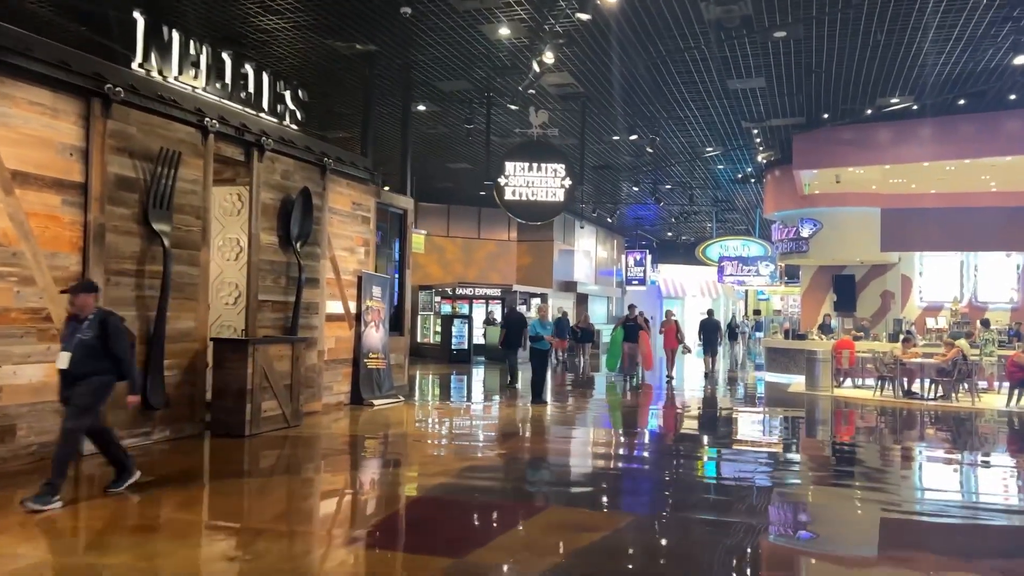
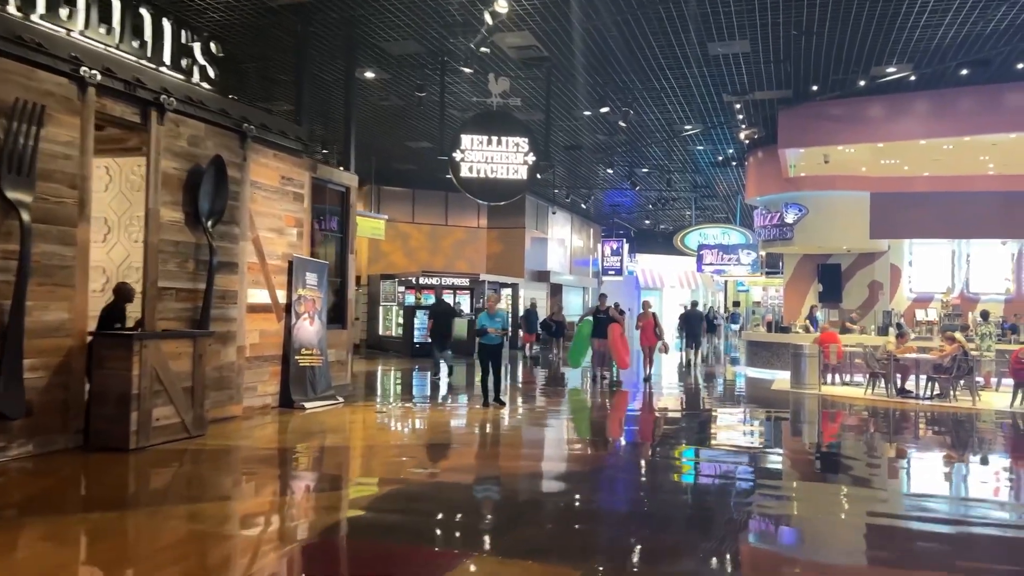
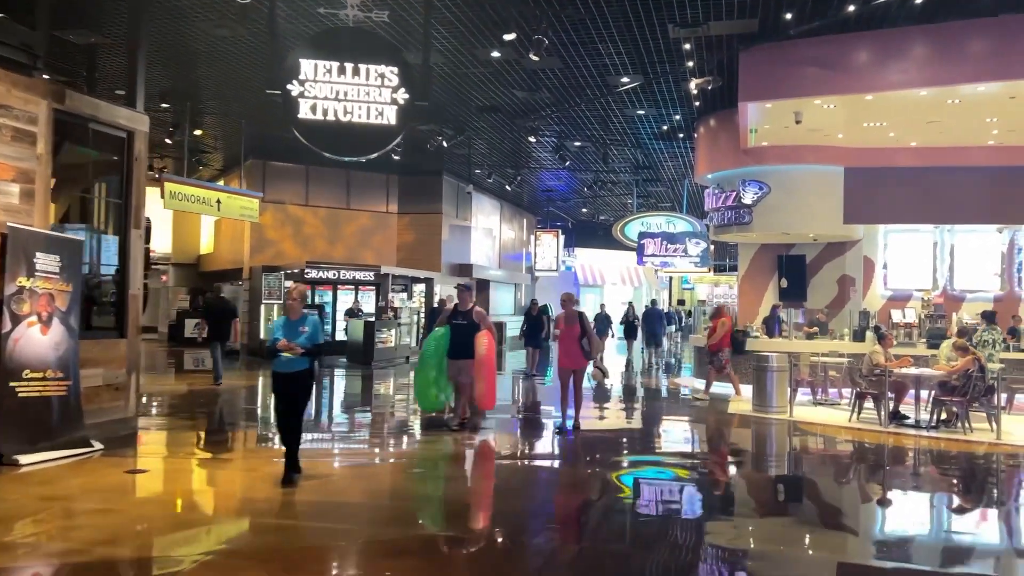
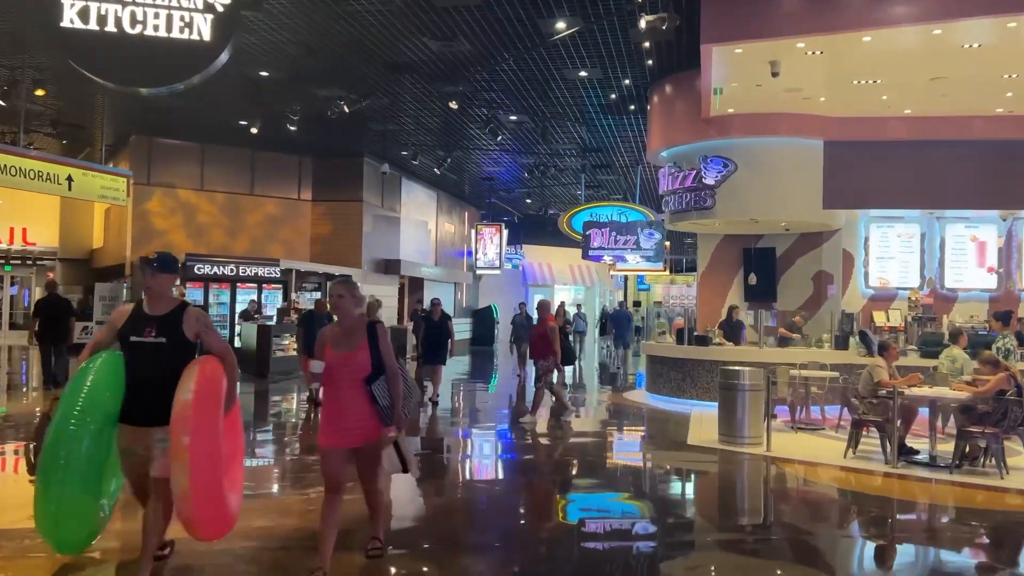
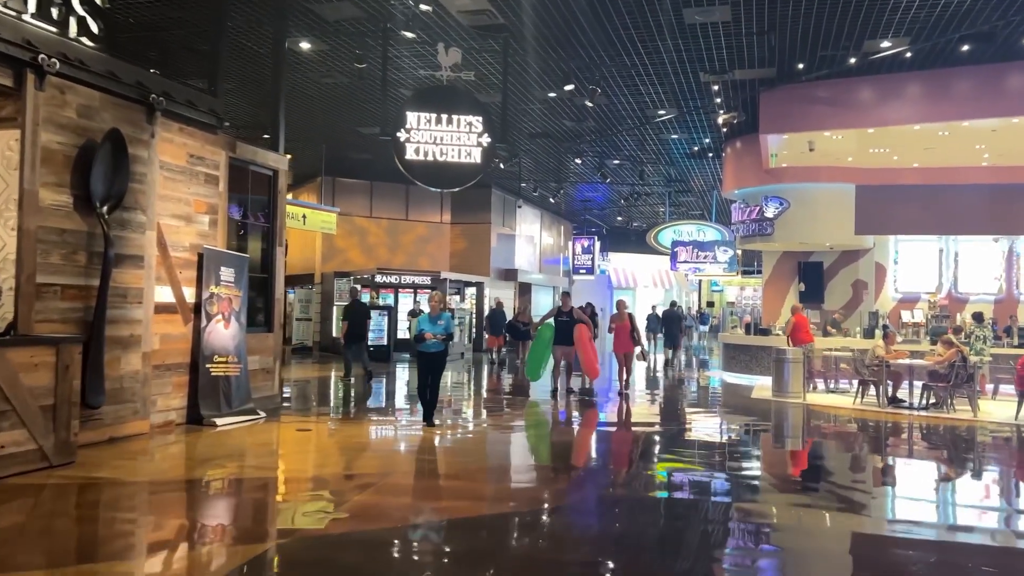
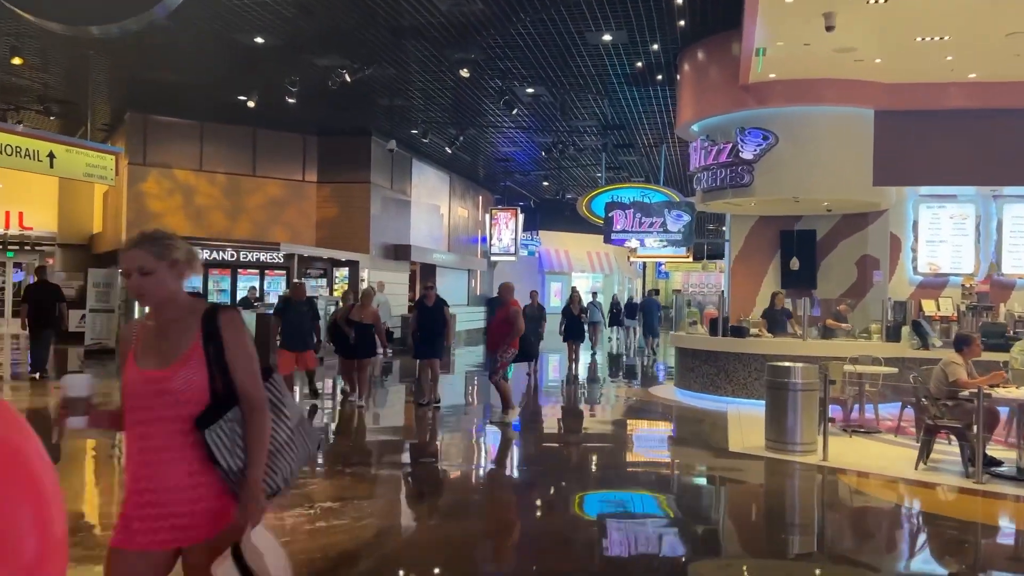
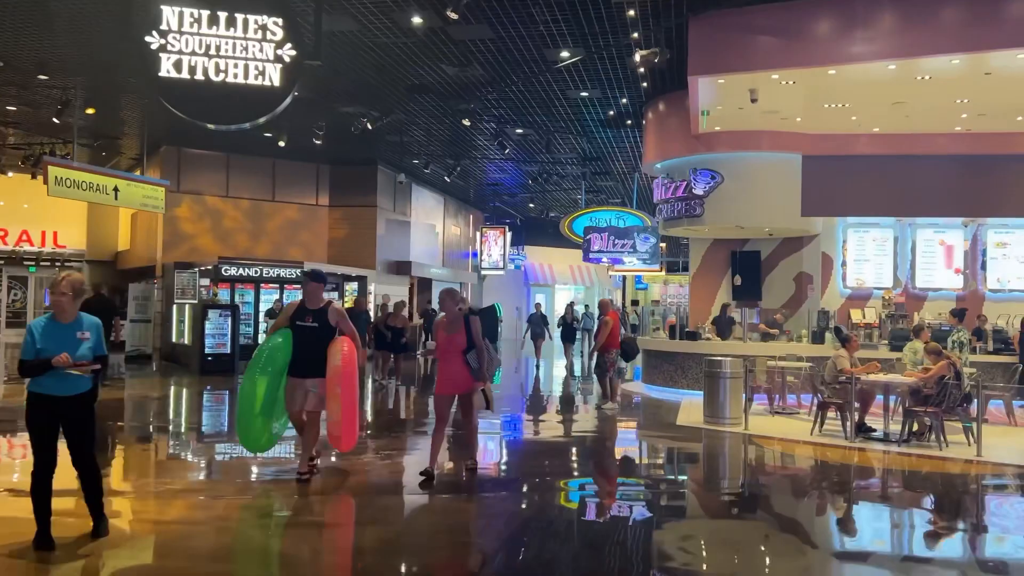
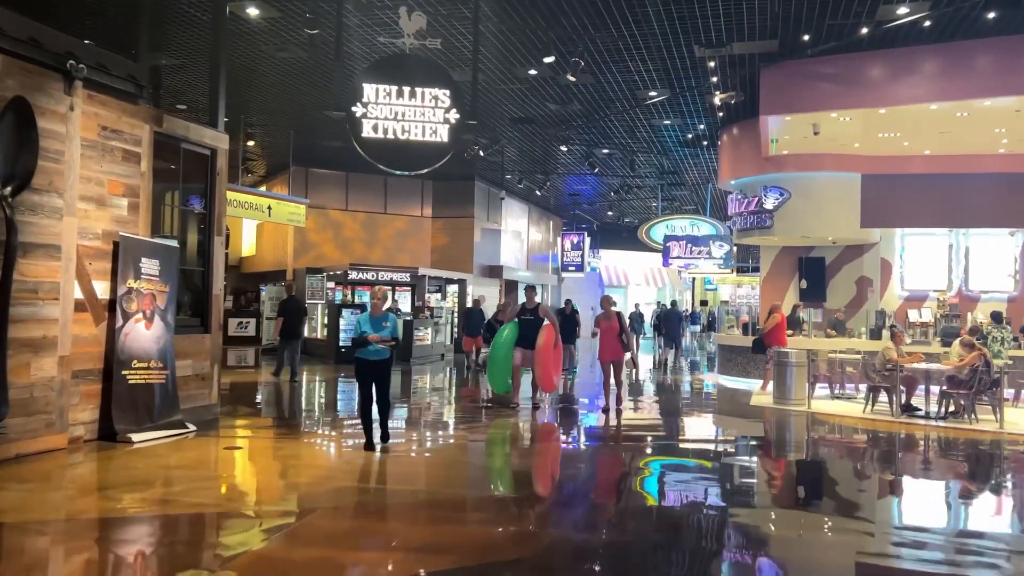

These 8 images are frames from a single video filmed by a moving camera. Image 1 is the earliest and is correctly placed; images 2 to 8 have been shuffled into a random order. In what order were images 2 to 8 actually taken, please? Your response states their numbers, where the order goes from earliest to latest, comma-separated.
2, 5, 8, 3, 7, 4, 6
